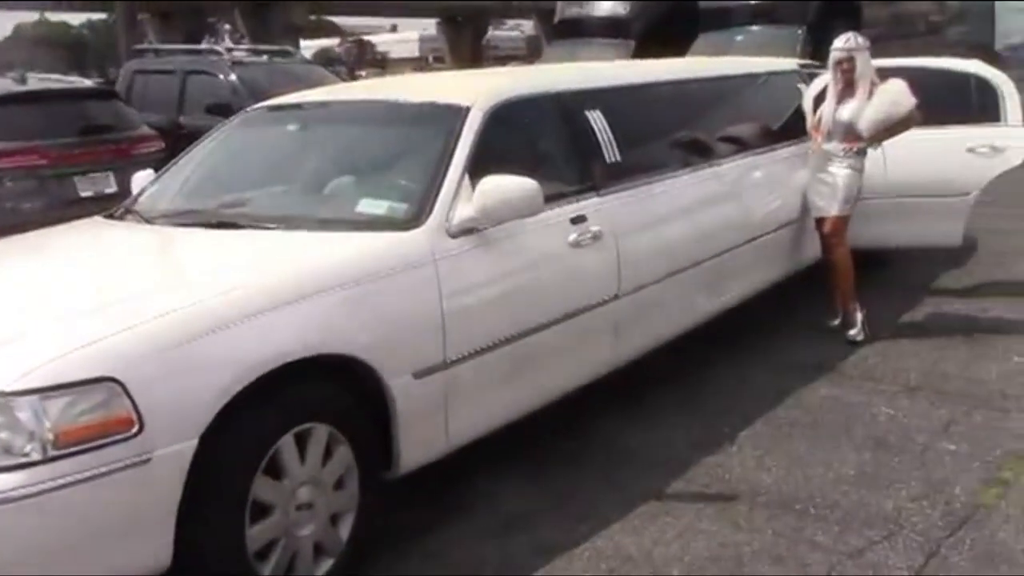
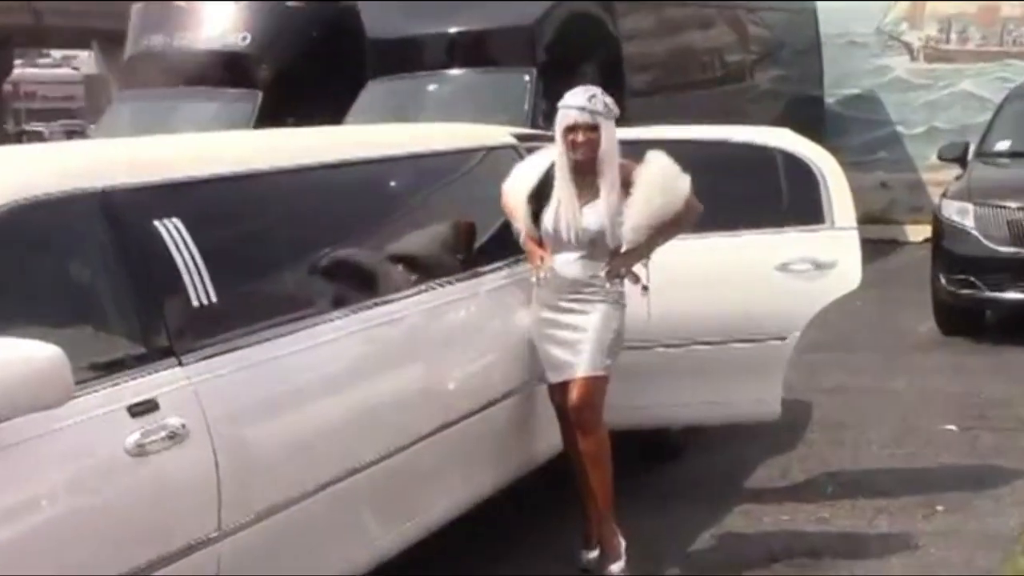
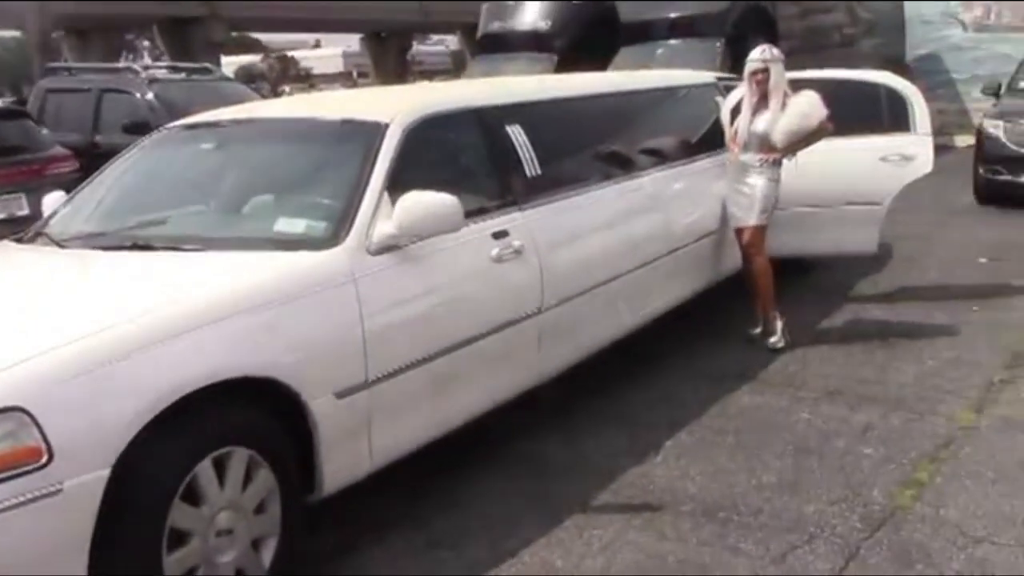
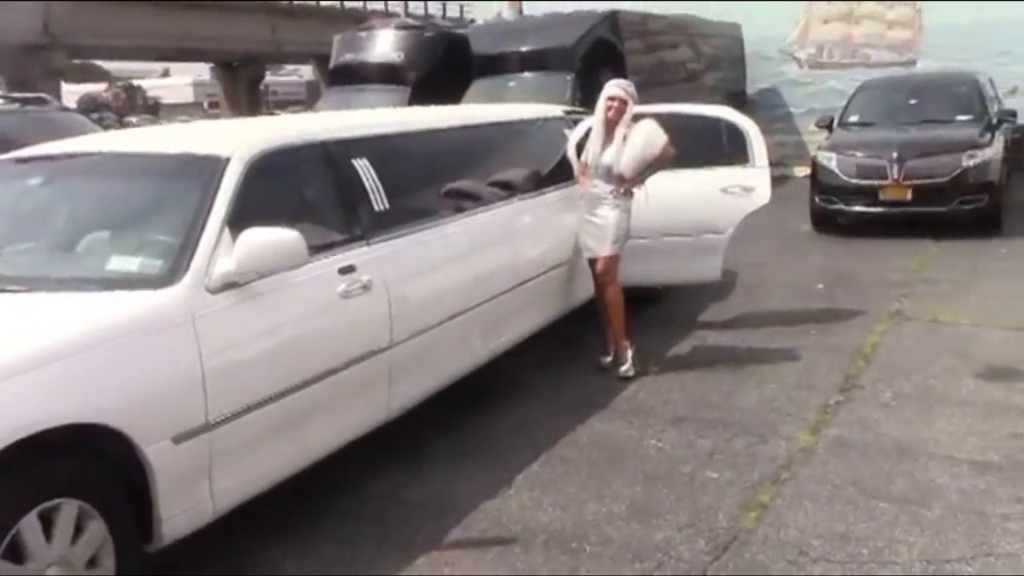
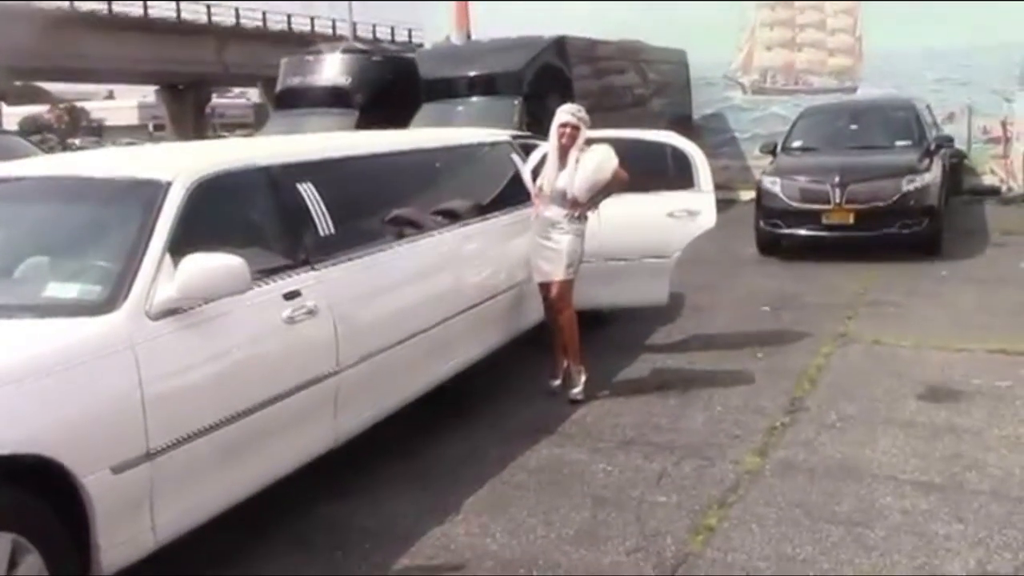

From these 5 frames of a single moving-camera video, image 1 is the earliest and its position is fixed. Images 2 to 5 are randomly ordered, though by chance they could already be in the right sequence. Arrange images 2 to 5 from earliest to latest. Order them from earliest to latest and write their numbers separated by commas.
3, 4, 5, 2
